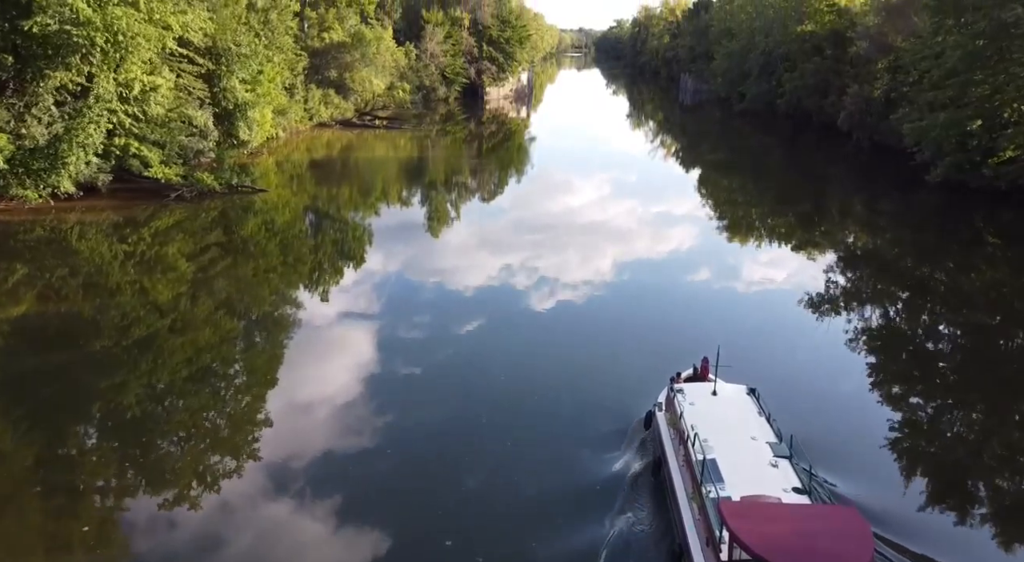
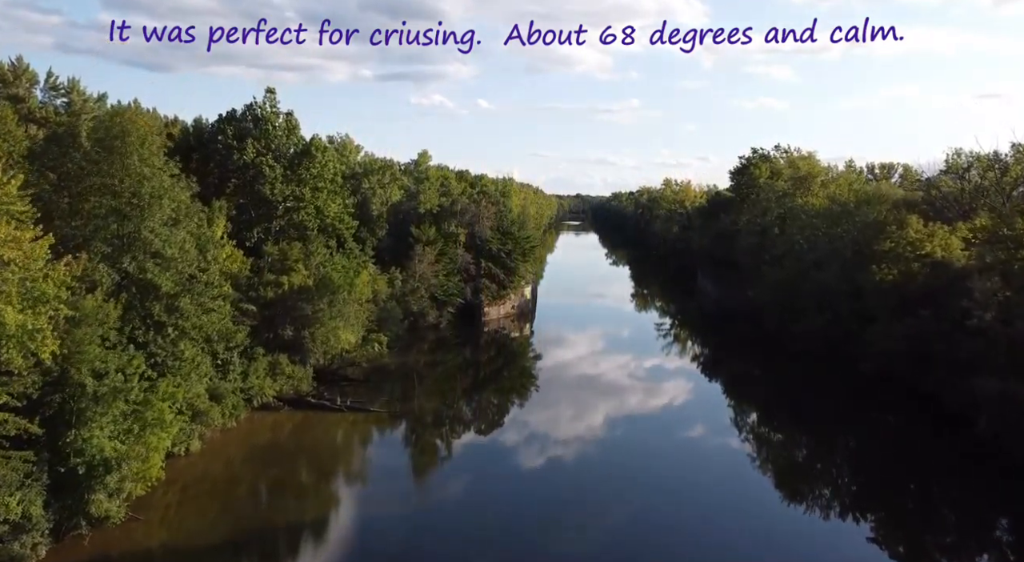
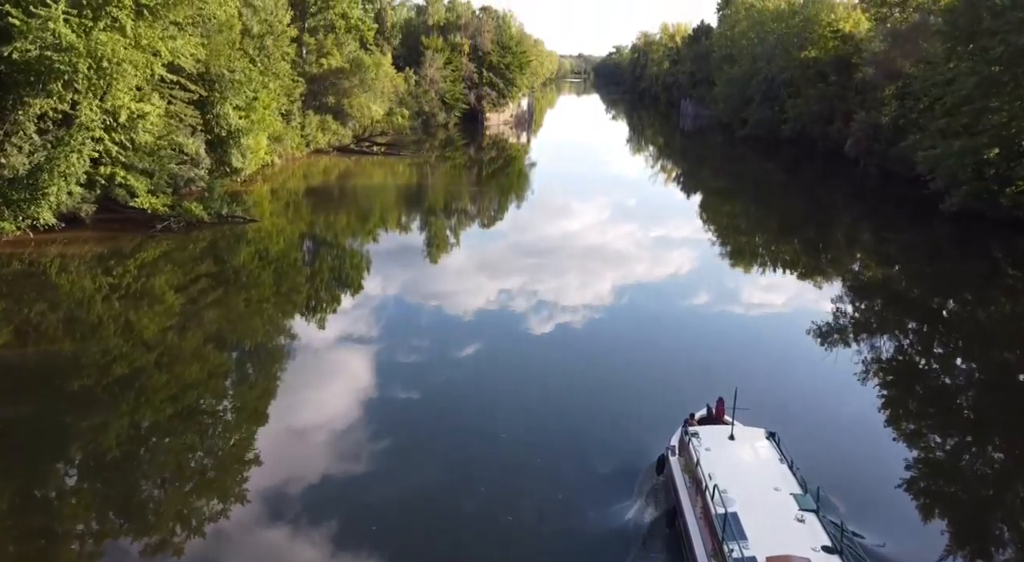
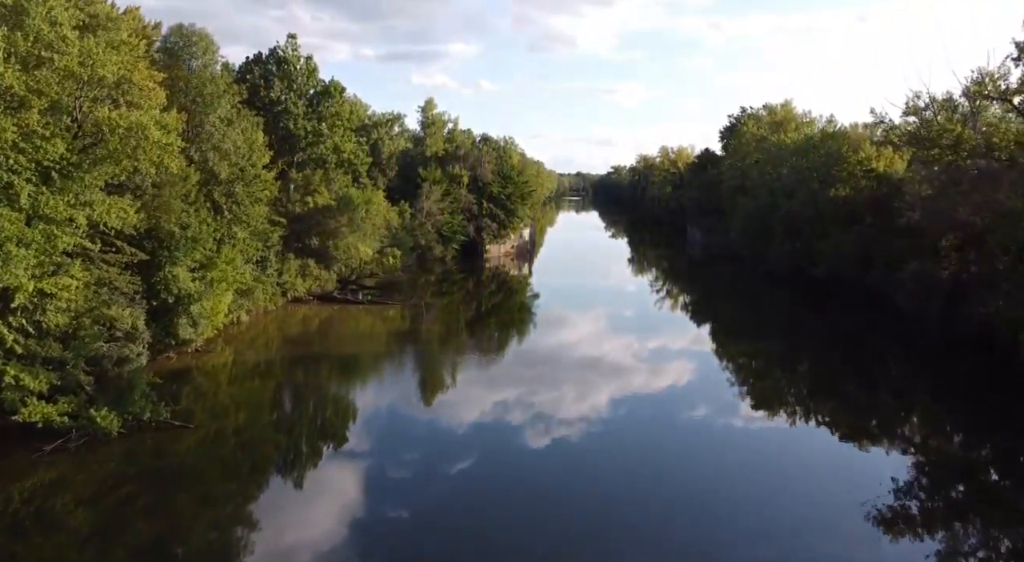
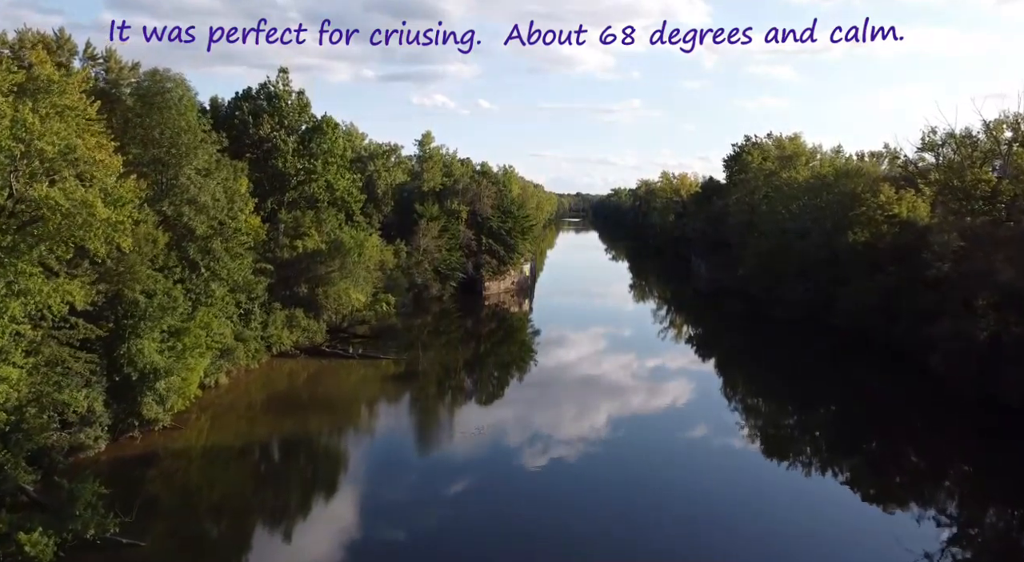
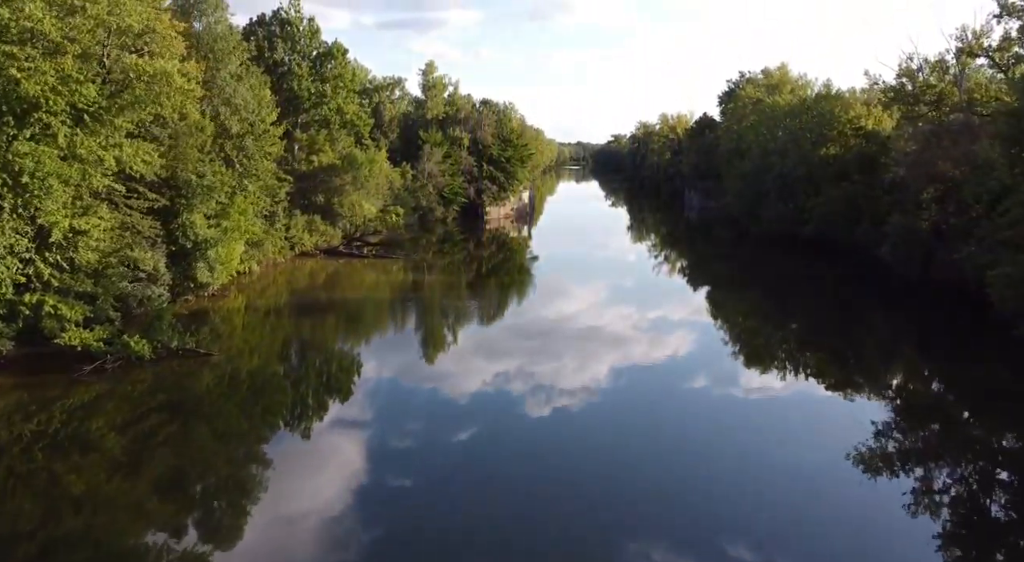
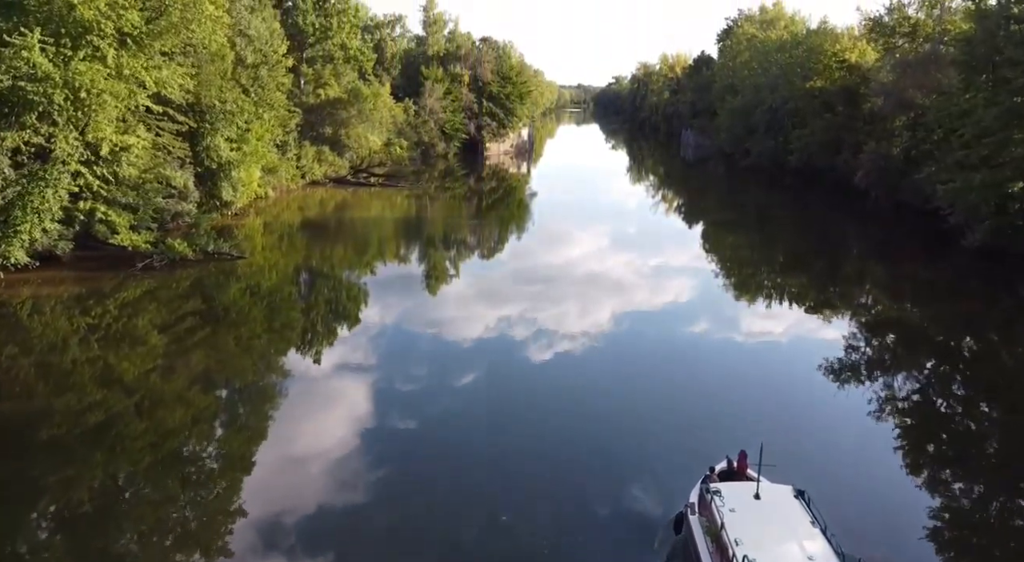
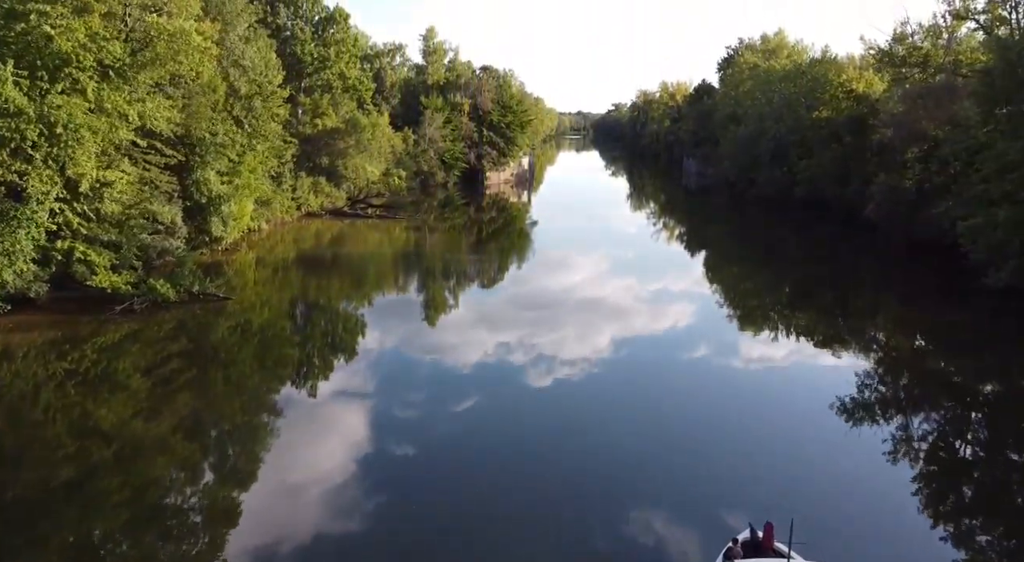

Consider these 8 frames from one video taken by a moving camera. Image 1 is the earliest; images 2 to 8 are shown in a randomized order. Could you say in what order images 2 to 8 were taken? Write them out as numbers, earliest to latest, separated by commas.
3, 7, 8, 6, 4, 5, 2
